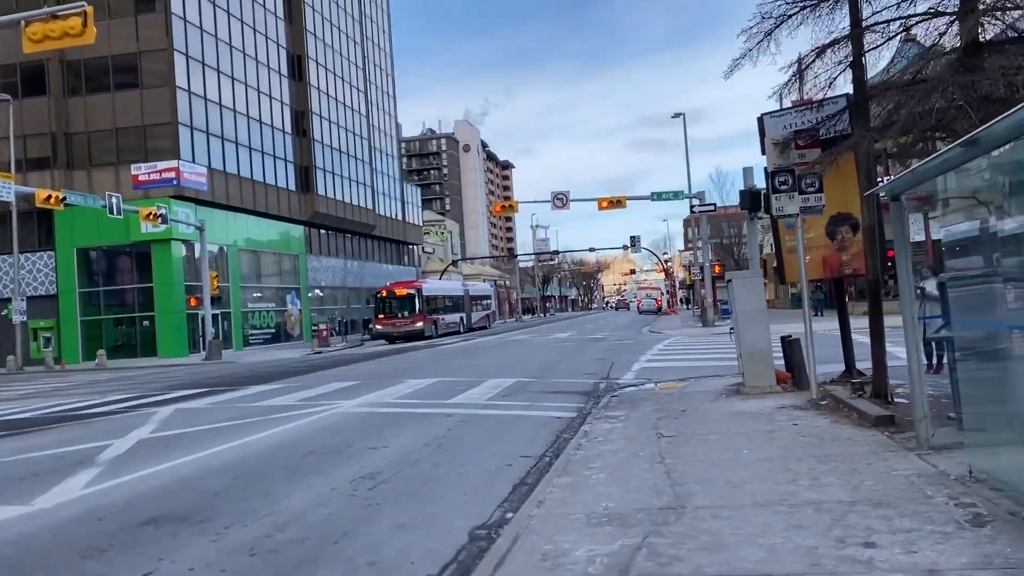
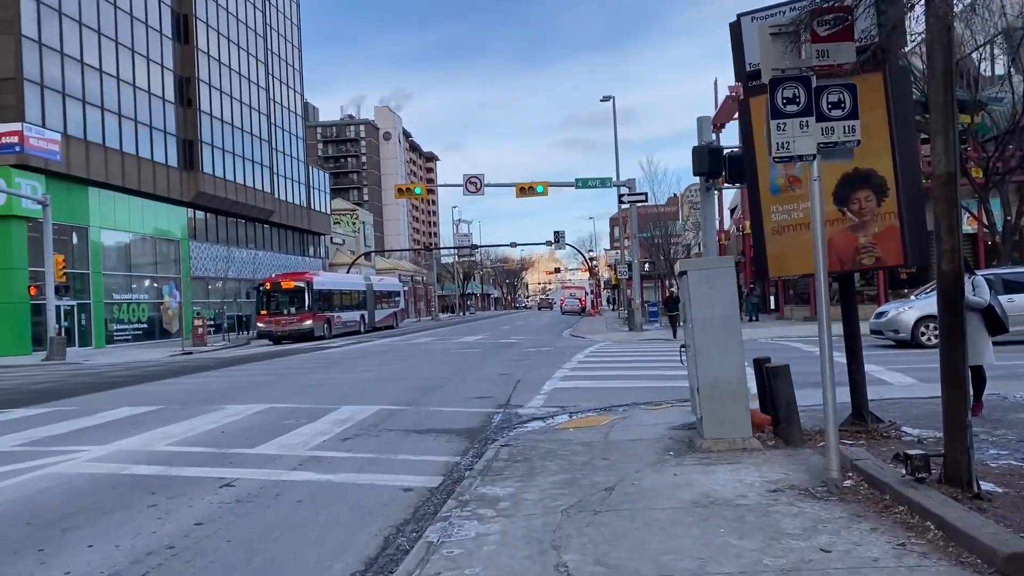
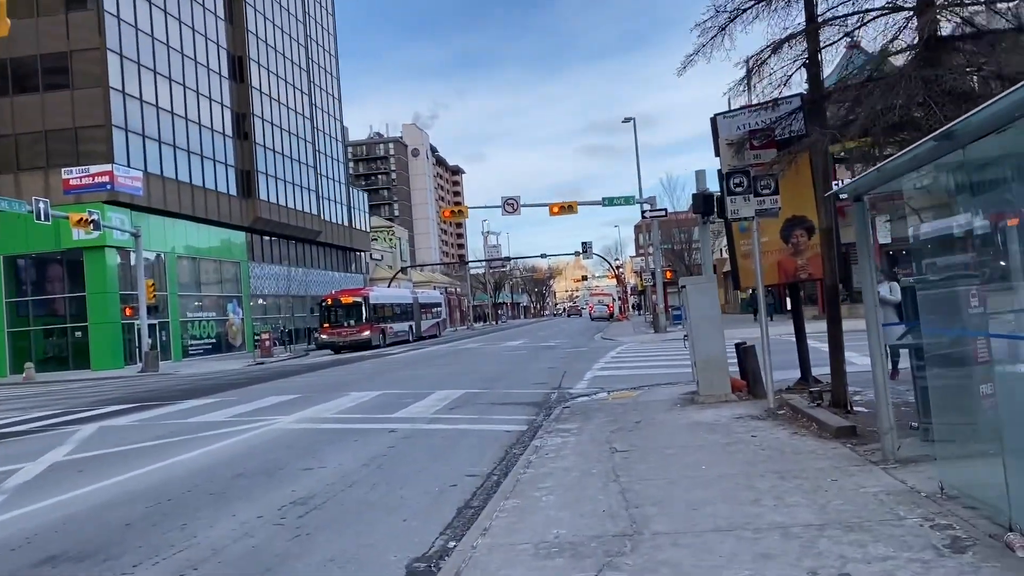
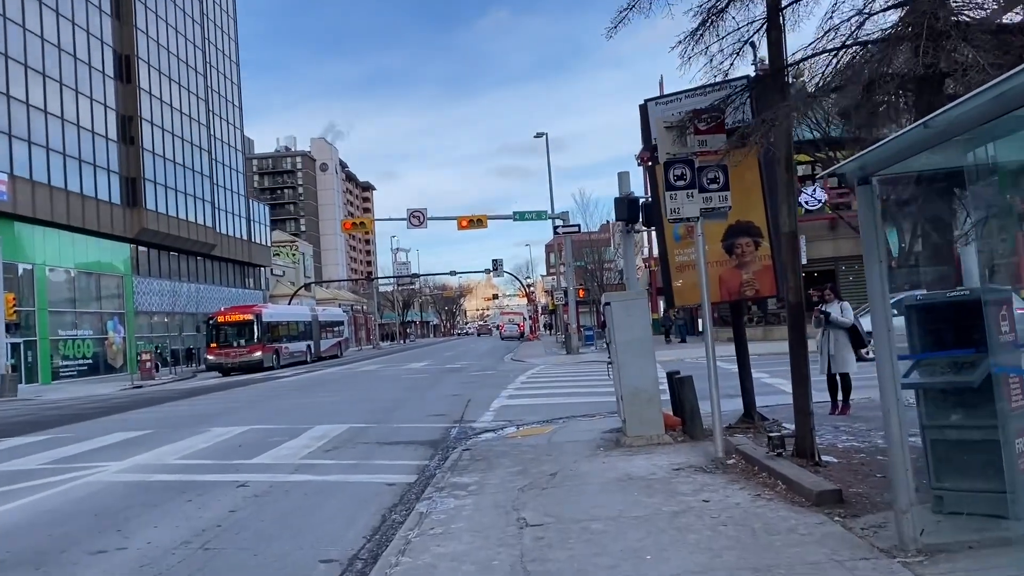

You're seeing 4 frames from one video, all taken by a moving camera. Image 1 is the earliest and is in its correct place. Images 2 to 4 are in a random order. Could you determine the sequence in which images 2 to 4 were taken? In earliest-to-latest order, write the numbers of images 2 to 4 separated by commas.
3, 4, 2
